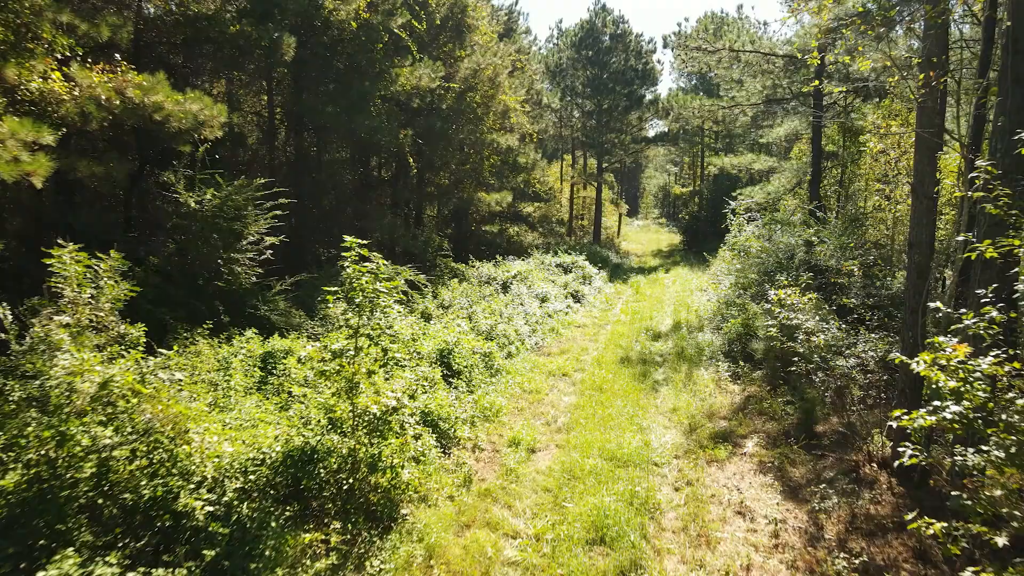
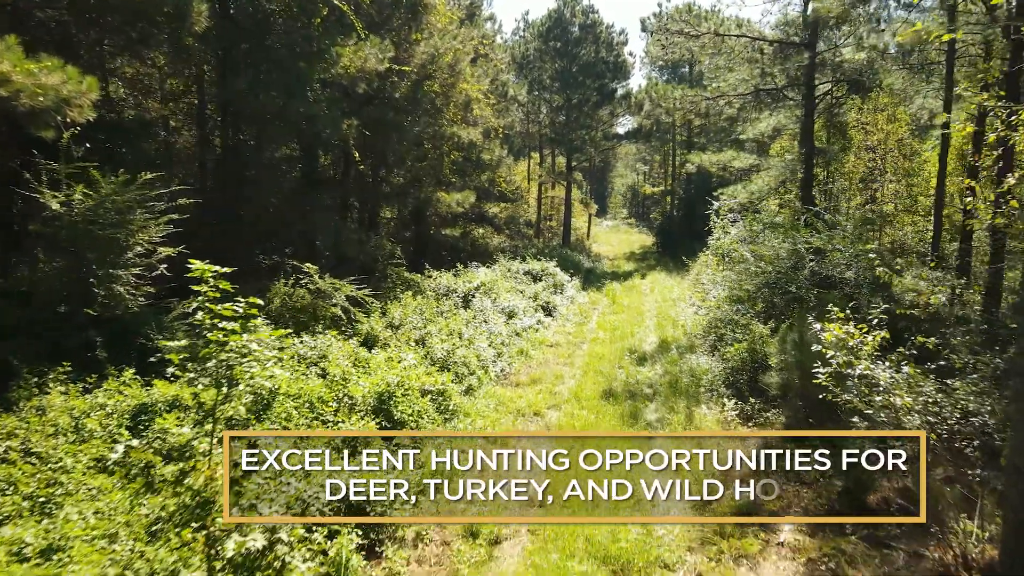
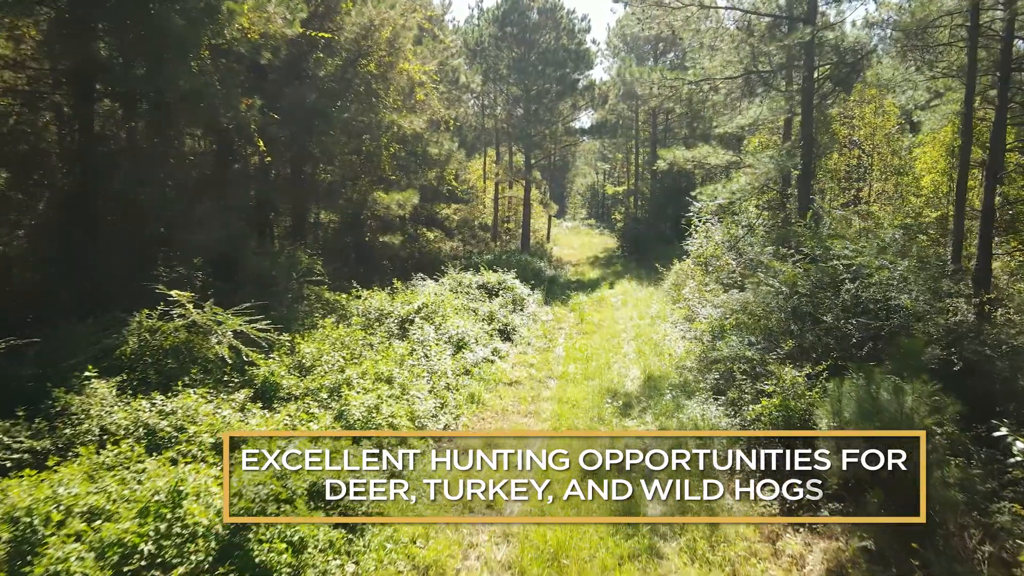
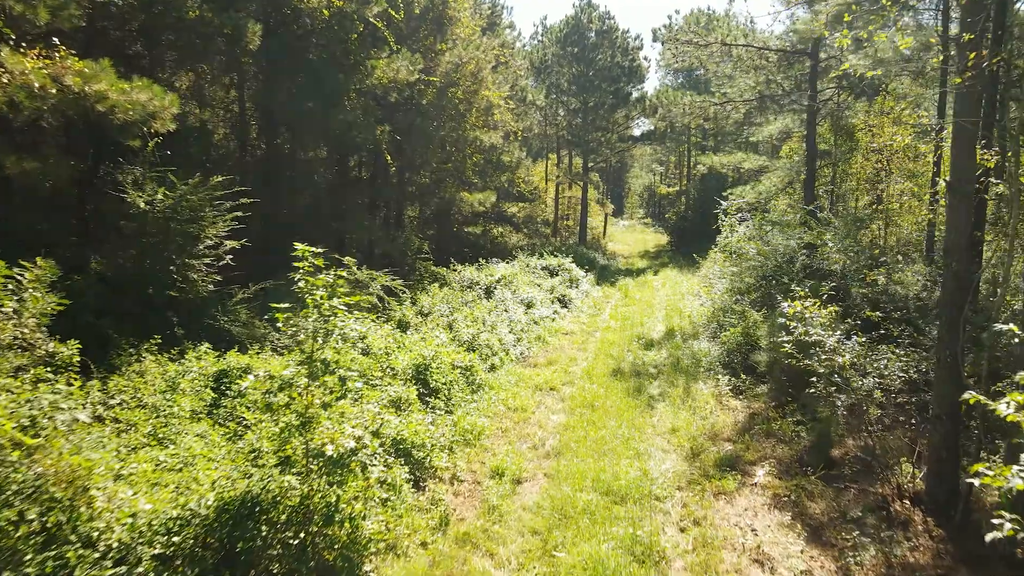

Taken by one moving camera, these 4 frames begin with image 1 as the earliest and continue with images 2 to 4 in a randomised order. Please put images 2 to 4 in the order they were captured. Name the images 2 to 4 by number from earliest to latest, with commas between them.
4, 2, 3
